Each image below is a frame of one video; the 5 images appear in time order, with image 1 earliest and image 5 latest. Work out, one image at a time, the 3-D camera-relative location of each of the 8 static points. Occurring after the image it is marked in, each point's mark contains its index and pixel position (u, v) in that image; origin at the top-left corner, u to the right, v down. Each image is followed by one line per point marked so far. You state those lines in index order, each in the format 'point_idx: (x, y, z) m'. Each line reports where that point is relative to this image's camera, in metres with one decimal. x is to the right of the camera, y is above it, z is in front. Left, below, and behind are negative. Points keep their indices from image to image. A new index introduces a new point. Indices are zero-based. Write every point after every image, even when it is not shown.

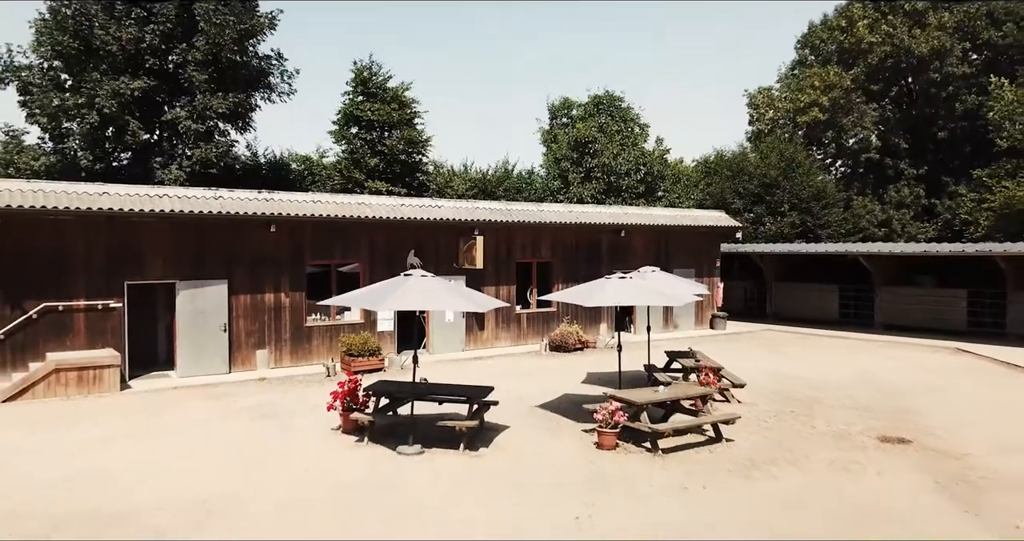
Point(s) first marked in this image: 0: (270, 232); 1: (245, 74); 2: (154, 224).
0: (-3.1, +0.5, +12.3) m
1: (-4.8, +3.6, +17.6) m
2: (-4.2, +0.5, +11.3) m
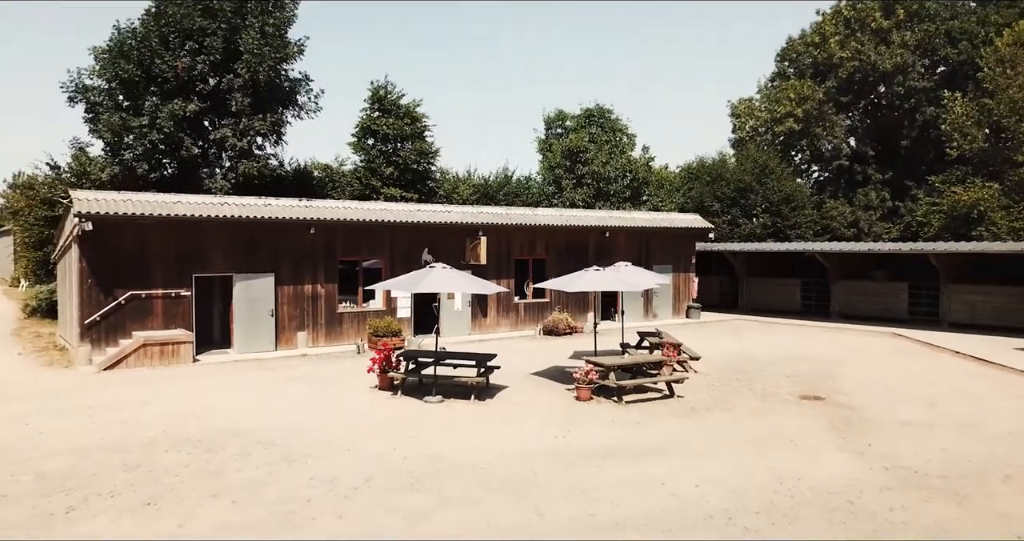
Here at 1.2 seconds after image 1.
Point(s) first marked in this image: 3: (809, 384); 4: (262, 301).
0: (-3.1, +0.6, +14.7) m
1: (-4.8, +3.6, +20.0) m
2: (-4.2, +0.6, +13.7) m
3: (+3.7, -1.4, +12.0) m
4: (-3.7, -0.4, +14.1) m
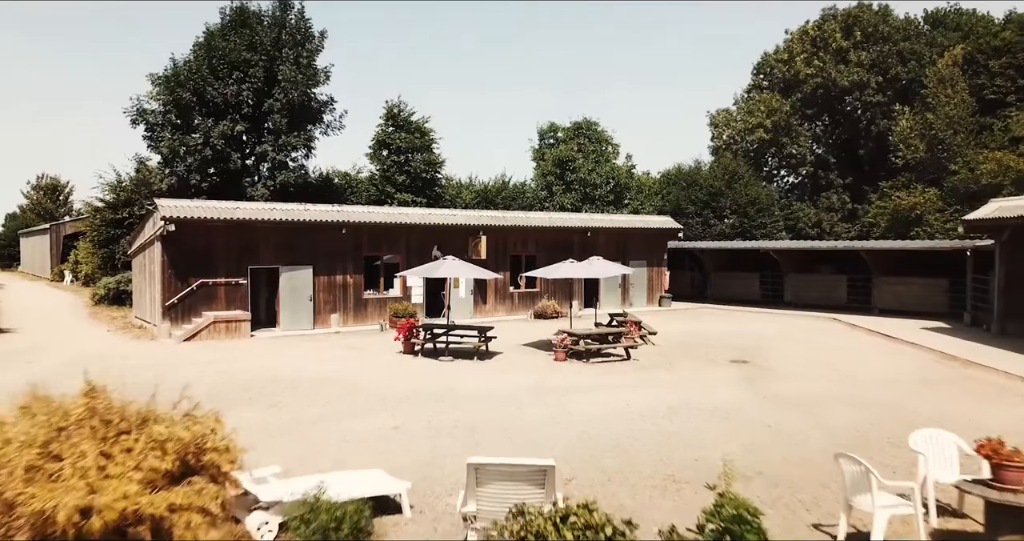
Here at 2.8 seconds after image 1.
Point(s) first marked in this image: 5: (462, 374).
0: (-3.2, +0.7, +17.9) m
1: (-4.9, +3.8, +23.2) m
2: (-4.3, +0.7, +16.9) m
3: (+3.6, -1.3, +15.2) m
4: (-3.8, -0.3, +17.3) m
5: (-0.6, -1.3, +12.3) m
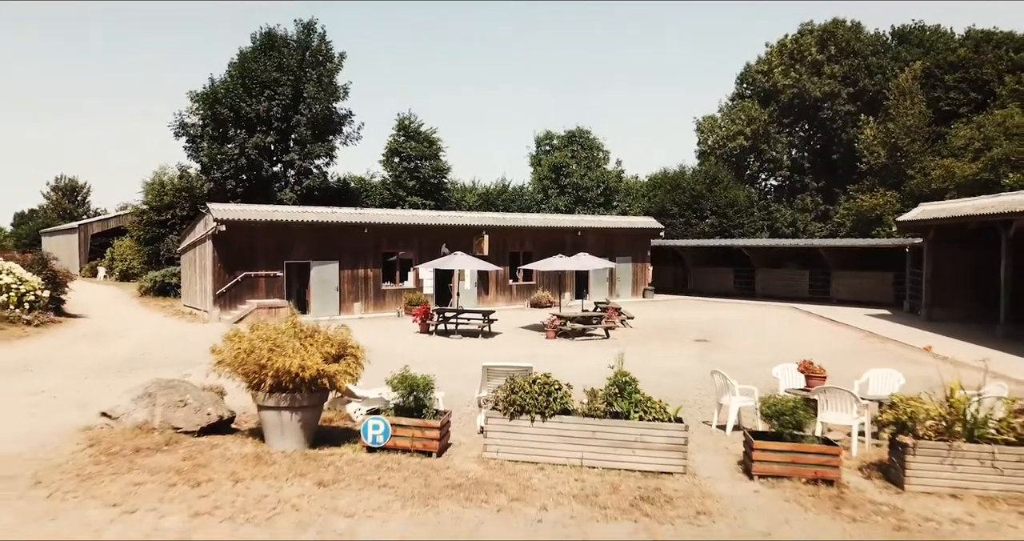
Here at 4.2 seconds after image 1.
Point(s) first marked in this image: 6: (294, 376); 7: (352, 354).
0: (-3.2, +0.8, +20.6) m
1: (-4.9, +3.9, +25.9) m
2: (-4.3, +0.9, +19.6) m
3: (+3.6, -1.1, +17.9) m
4: (-3.8, -0.2, +20.0) m
5: (-0.7, -1.2, +15.0) m
6: (-1.2, -0.6, +5.4) m
7: (-1.0, -0.5, +5.7) m
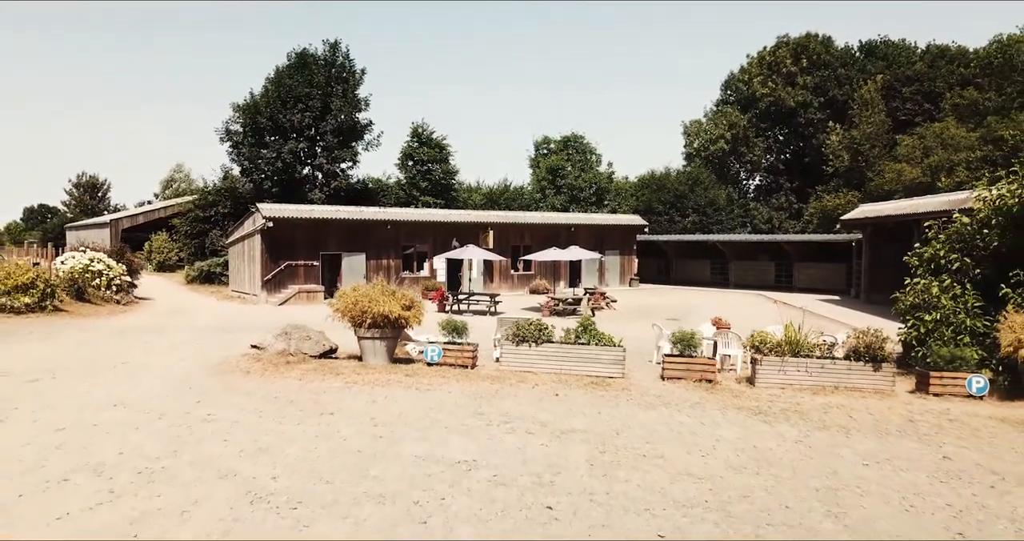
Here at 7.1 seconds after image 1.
0: (-3.2, +1.0, +24.0) m
1: (-4.9, +4.2, +29.3) m
2: (-4.3, +1.1, +23.0) m
3: (+3.6, -0.9, +21.3) m
4: (-3.7, 0.0, +23.4) m
5: (-0.6, -1.0, +18.4) m
6: (-1.2, -0.4, +8.7) m
7: (-0.9, -0.3, +9.0) m
